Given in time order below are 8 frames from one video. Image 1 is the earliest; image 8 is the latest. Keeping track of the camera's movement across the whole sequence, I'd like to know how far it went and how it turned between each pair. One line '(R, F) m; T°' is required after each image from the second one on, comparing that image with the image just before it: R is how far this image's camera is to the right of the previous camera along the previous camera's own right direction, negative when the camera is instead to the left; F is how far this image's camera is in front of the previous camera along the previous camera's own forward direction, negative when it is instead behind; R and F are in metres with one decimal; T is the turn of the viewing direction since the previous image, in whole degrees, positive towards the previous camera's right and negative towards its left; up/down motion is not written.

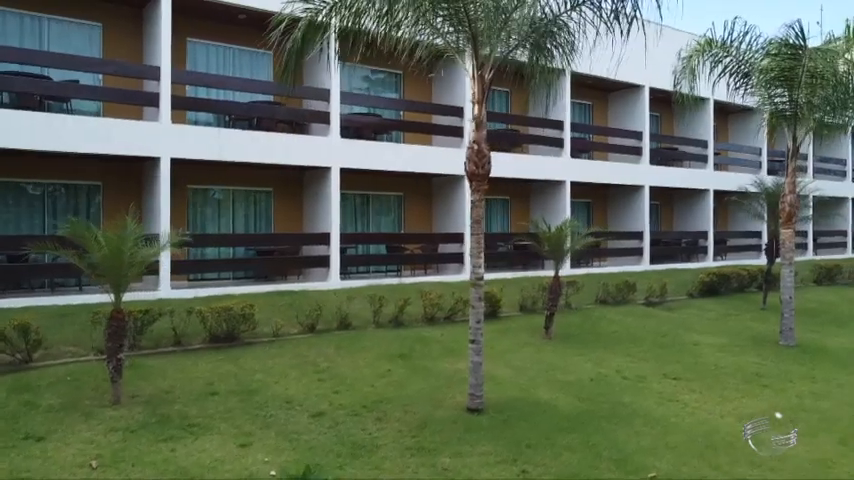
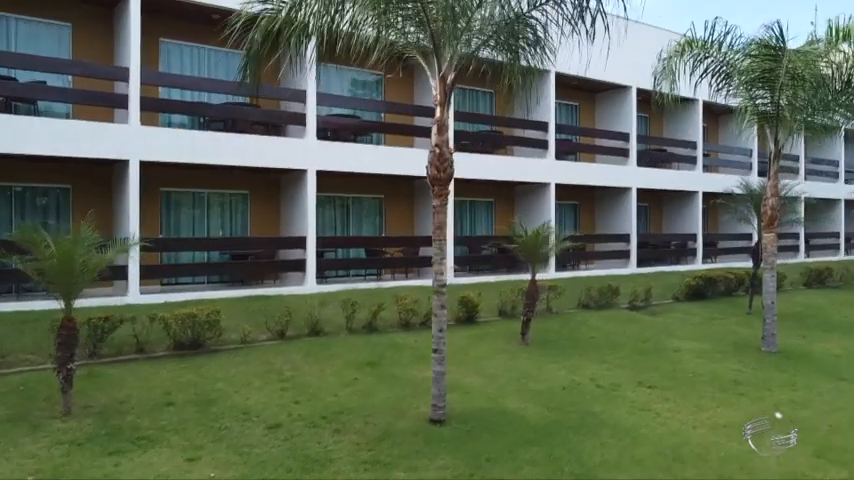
(+0.4, +0.2) m; 0°
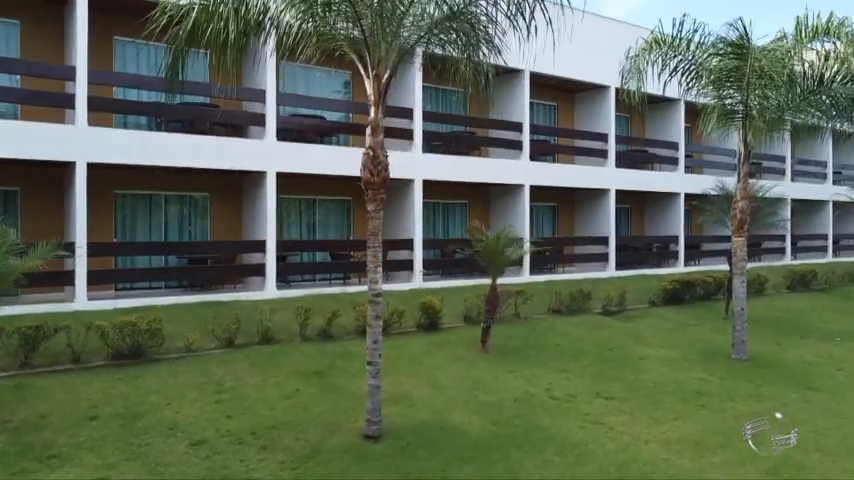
(+0.6, +0.4) m; 0°
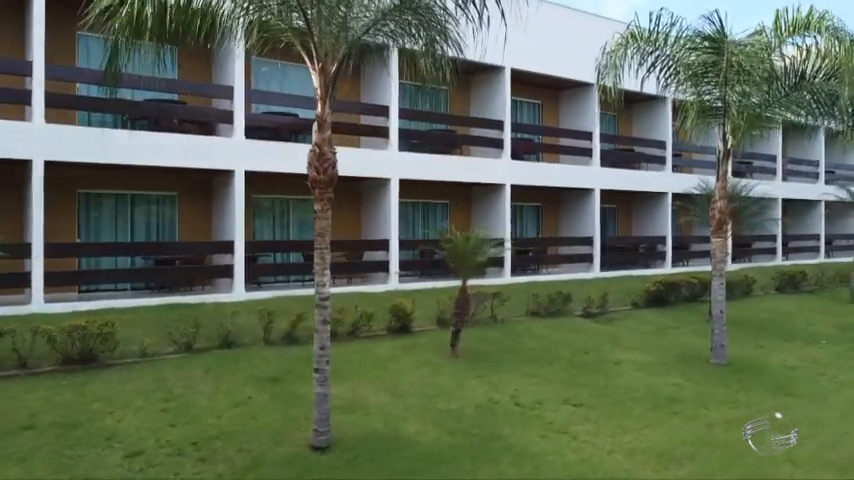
(+0.5, +0.3) m; 0°
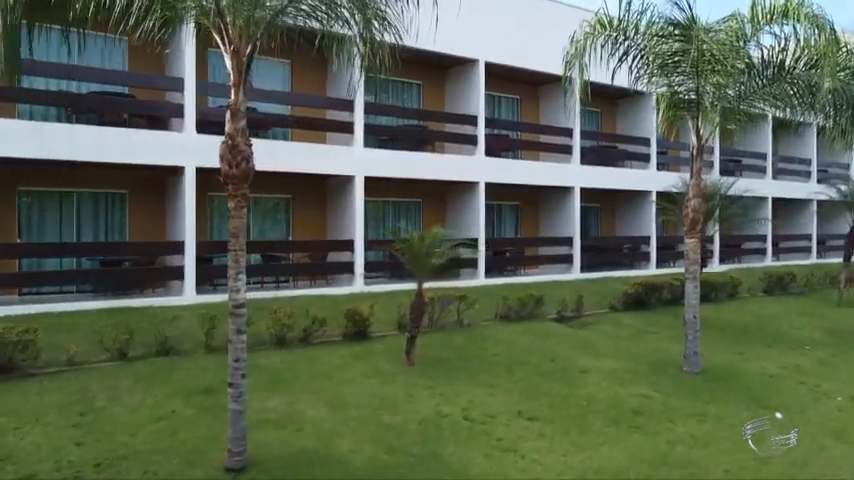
(+0.6, +0.6) m; 0°
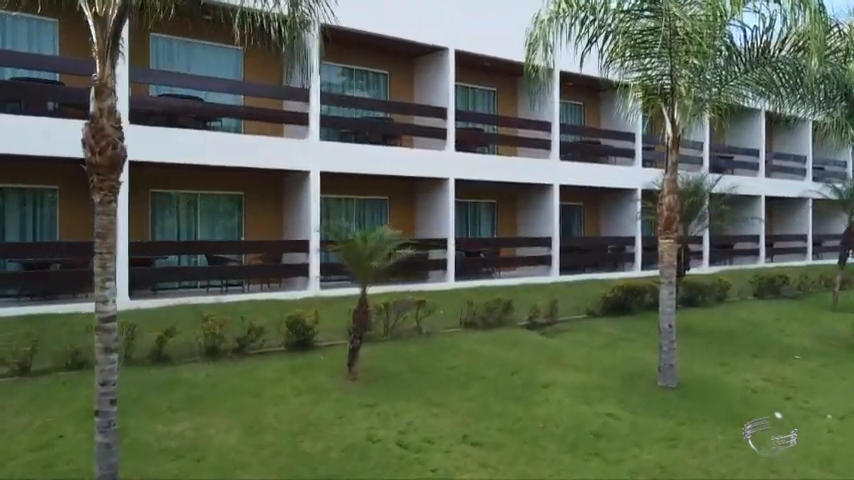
(+0.7, +1.0) m; 0°
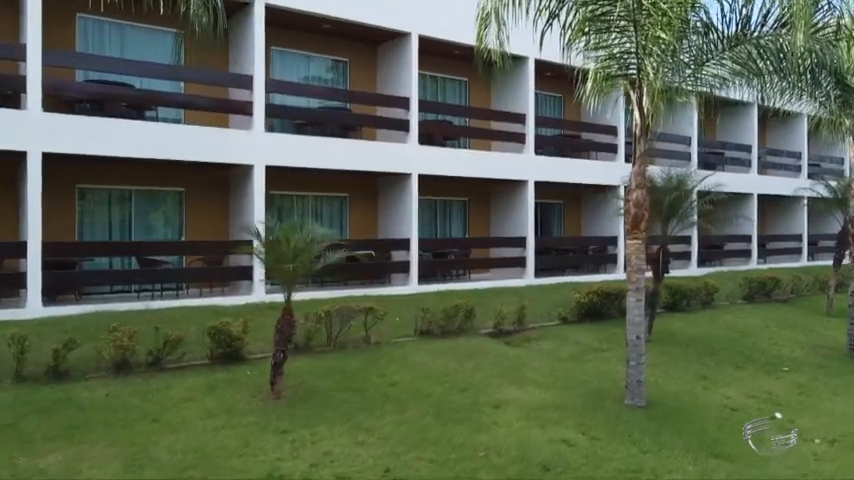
(+0.7, +1.1) m; 0°
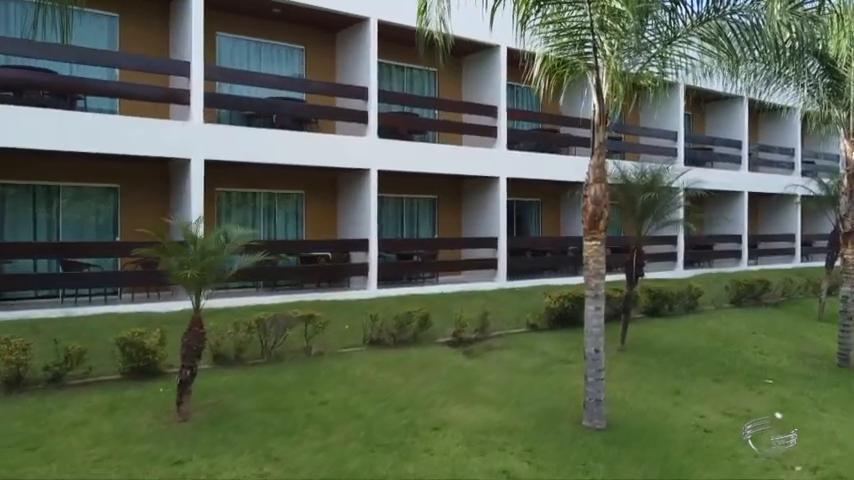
(+0.7, +0.9) m; 0°
